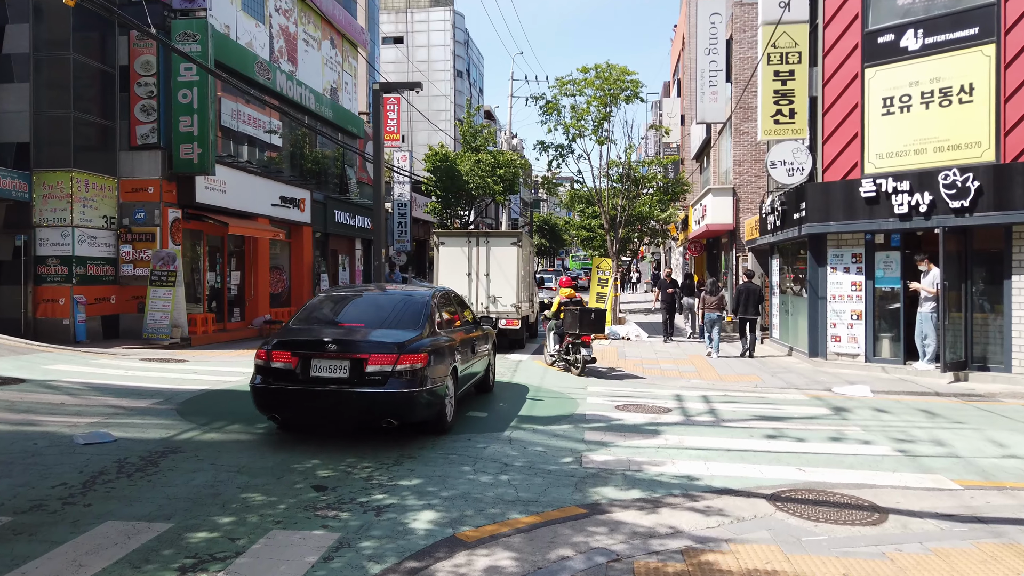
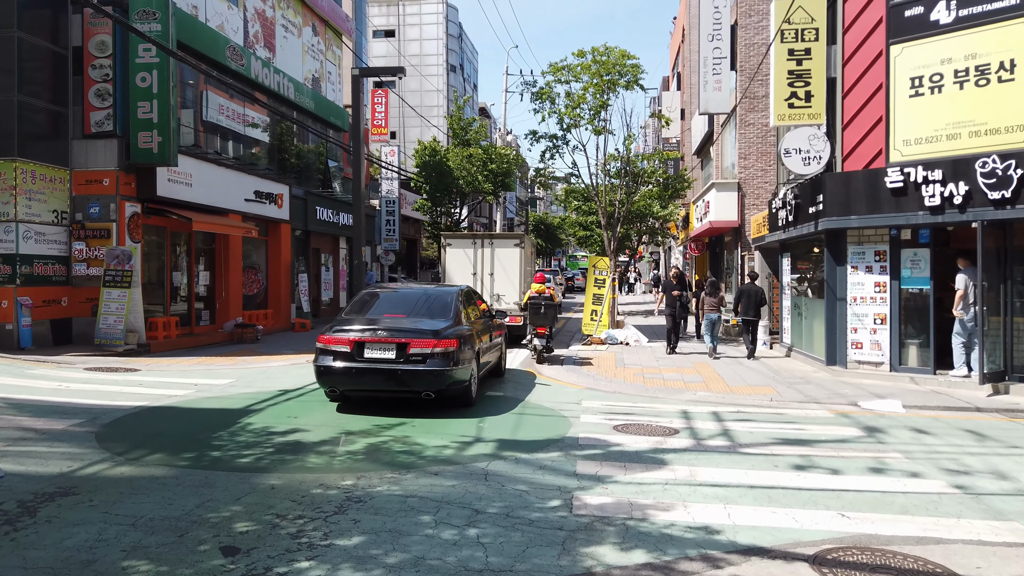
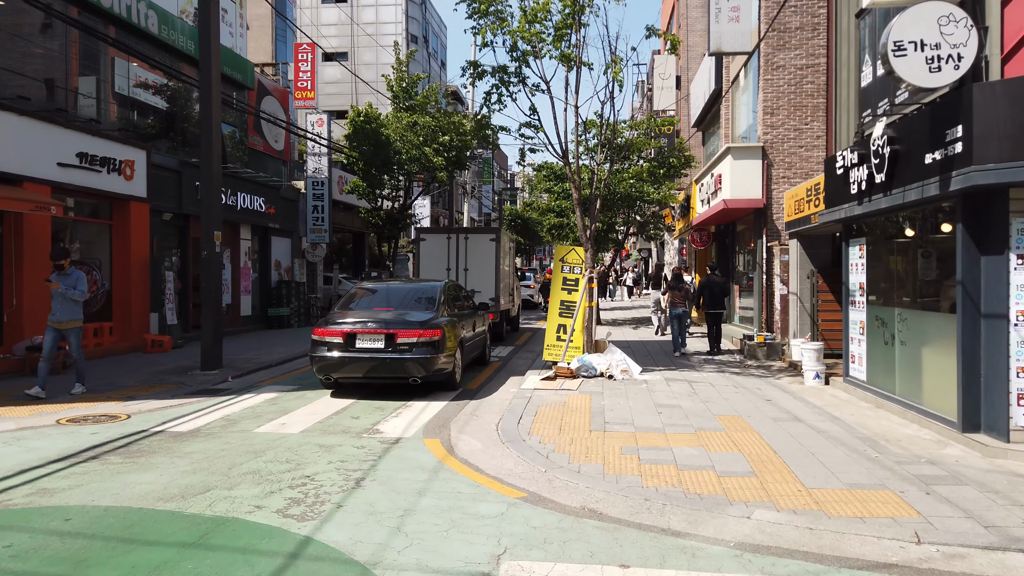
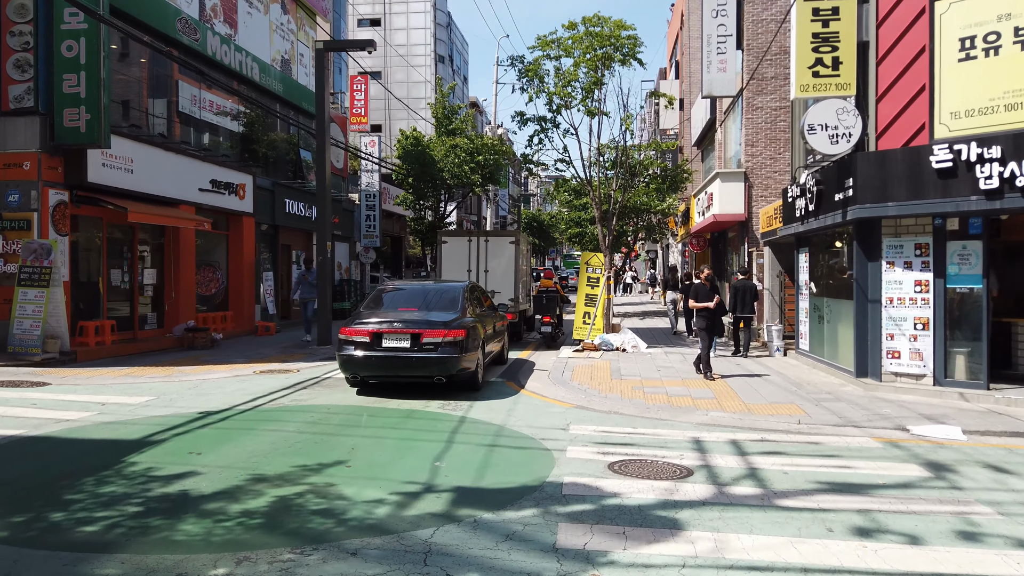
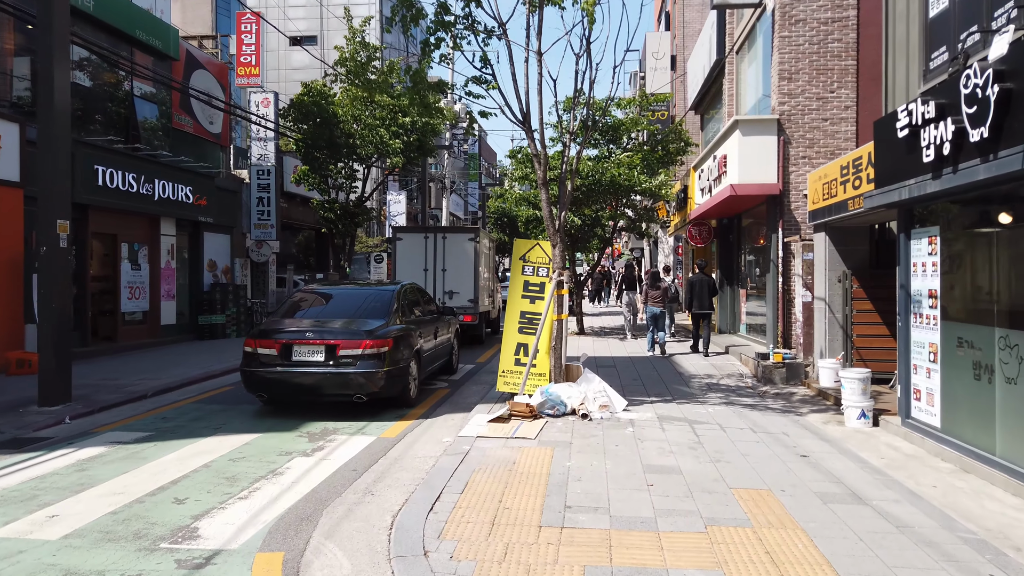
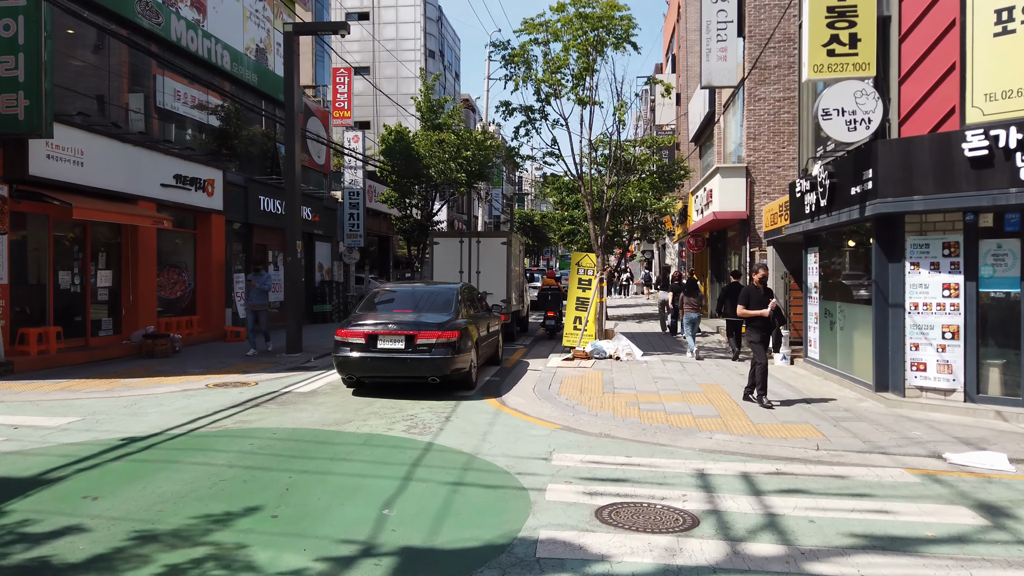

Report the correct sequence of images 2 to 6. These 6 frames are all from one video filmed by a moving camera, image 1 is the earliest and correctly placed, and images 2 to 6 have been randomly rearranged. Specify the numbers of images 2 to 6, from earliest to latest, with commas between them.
2, 4, 6, 3, 5
